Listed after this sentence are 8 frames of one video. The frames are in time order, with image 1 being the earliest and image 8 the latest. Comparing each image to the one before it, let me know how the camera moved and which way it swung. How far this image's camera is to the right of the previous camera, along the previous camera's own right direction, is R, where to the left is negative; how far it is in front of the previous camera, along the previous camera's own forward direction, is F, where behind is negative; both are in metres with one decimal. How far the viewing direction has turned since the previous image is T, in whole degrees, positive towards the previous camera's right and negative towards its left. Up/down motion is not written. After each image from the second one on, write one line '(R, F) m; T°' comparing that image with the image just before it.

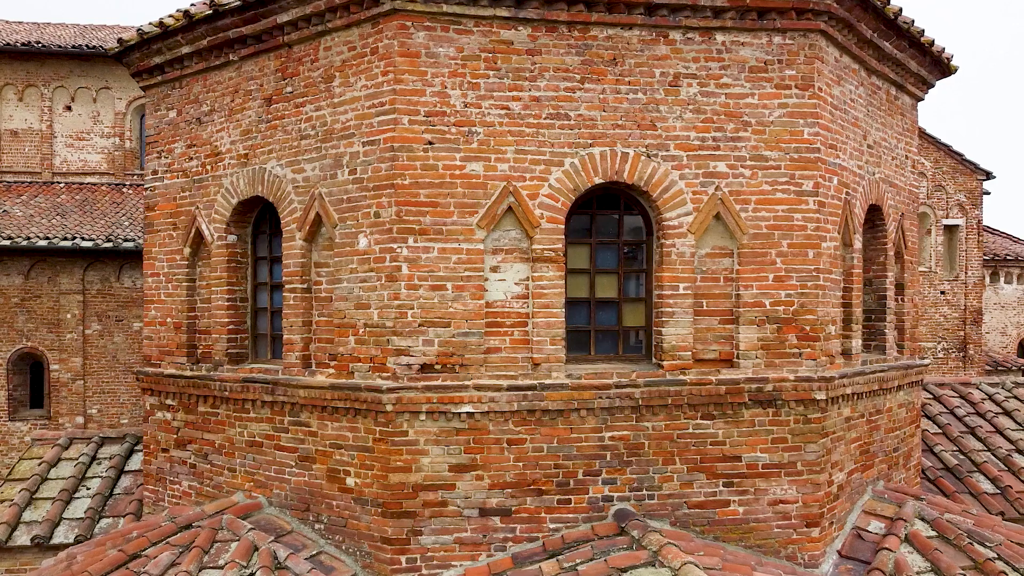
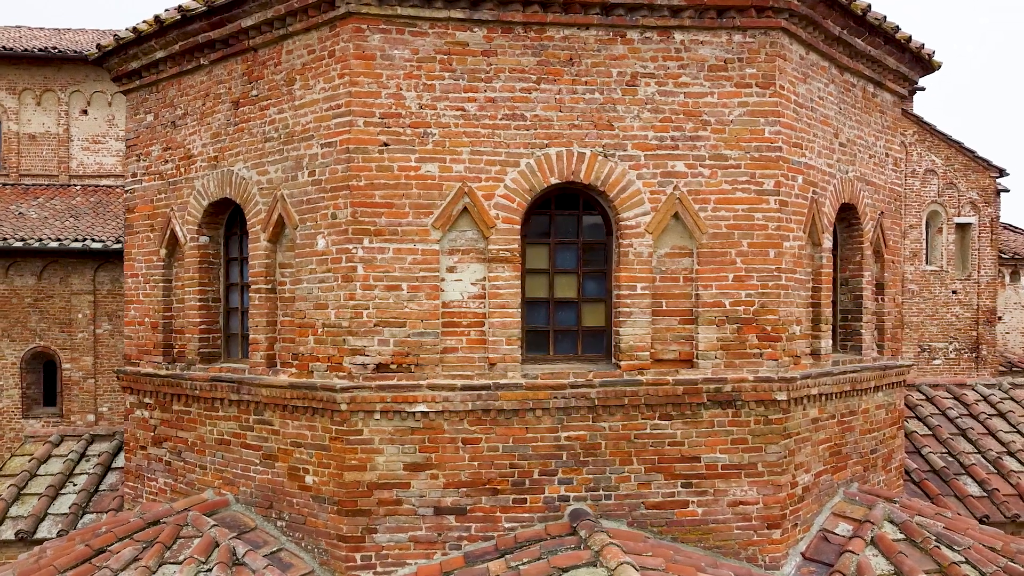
(+0.6, 0.0) m; -2°
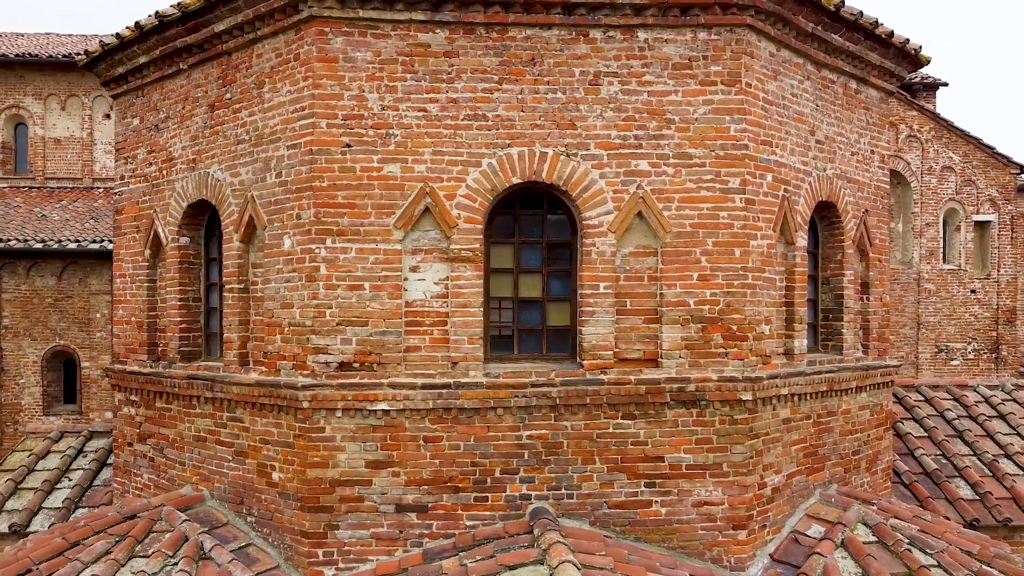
(+0.6, 0.0) m; -2°
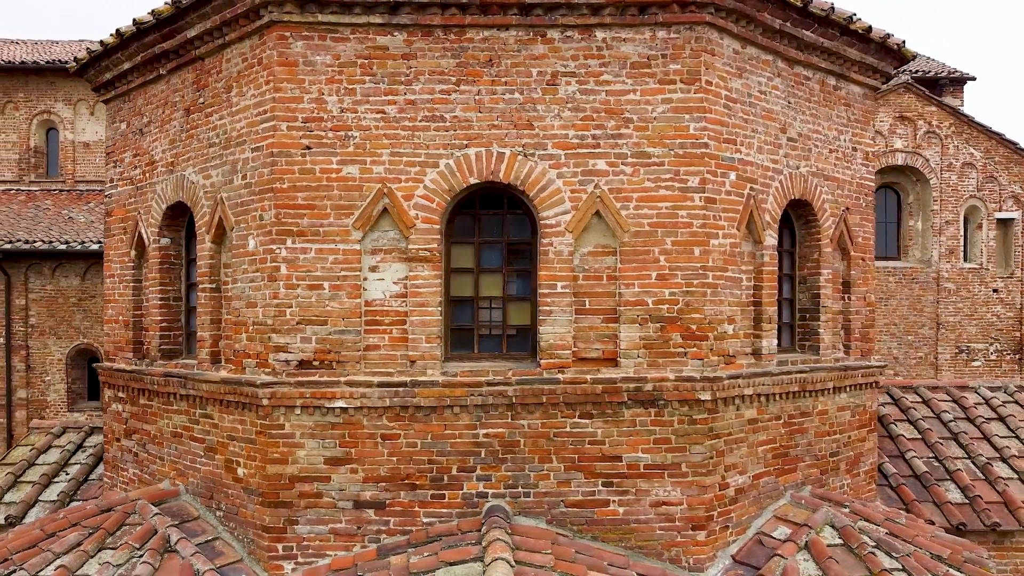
(+0.6, 0.0) m; -3°
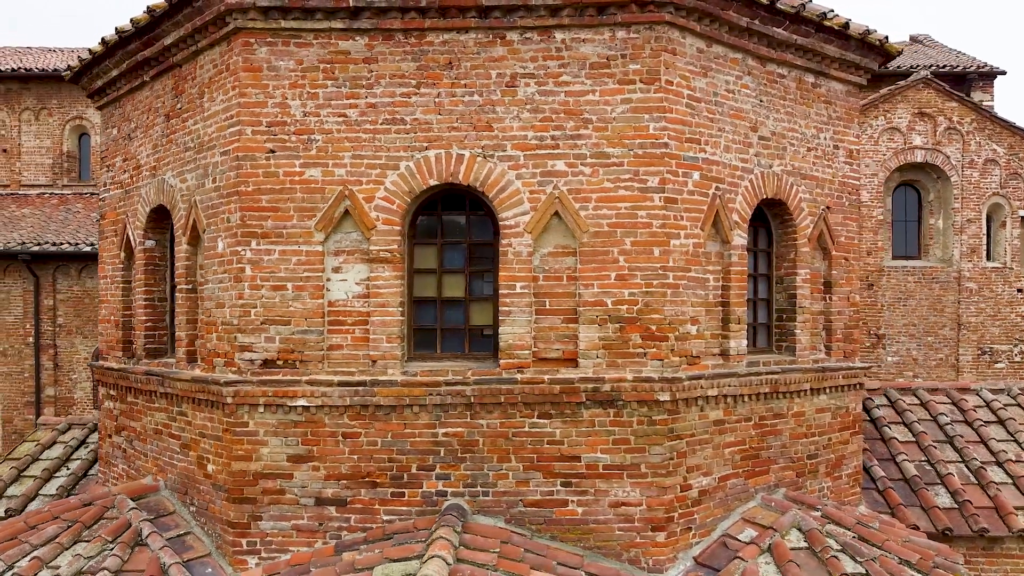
(+0.6, 0.0) m; -3°
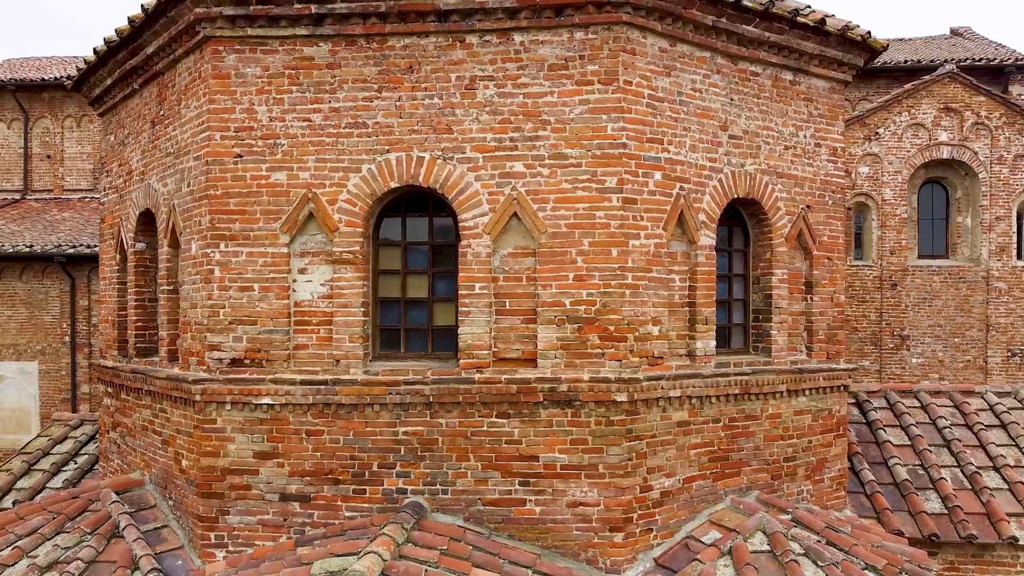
(+0.7, 0.0) m; -3°
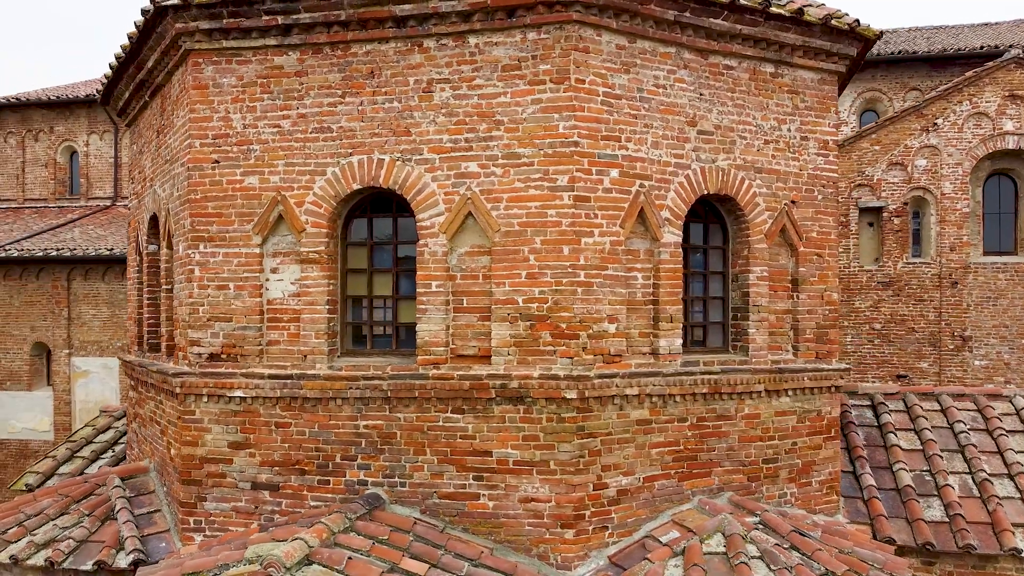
(+1.1, 0.0) m; -6°
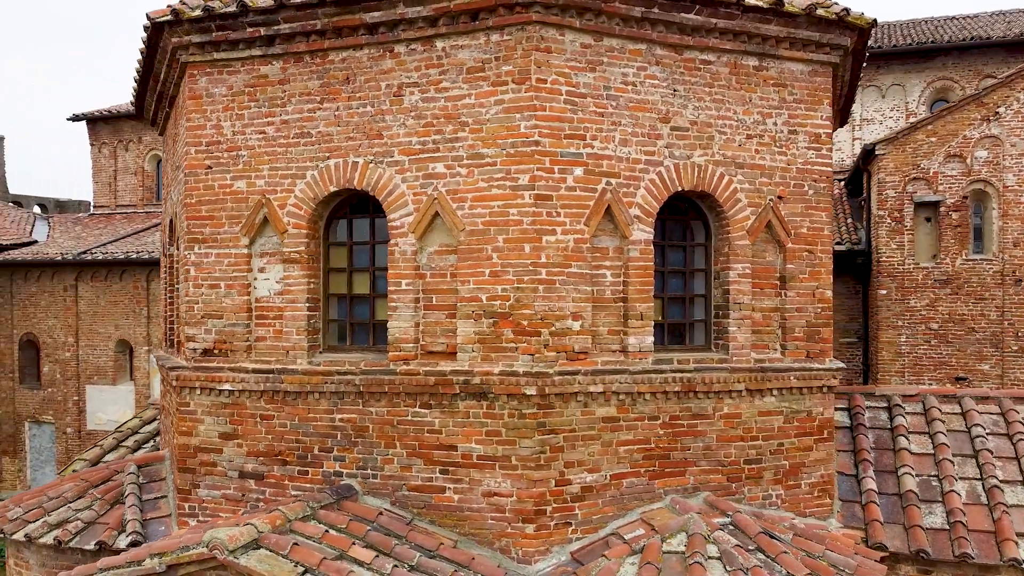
(+1.0, -0.1) m; -6°
